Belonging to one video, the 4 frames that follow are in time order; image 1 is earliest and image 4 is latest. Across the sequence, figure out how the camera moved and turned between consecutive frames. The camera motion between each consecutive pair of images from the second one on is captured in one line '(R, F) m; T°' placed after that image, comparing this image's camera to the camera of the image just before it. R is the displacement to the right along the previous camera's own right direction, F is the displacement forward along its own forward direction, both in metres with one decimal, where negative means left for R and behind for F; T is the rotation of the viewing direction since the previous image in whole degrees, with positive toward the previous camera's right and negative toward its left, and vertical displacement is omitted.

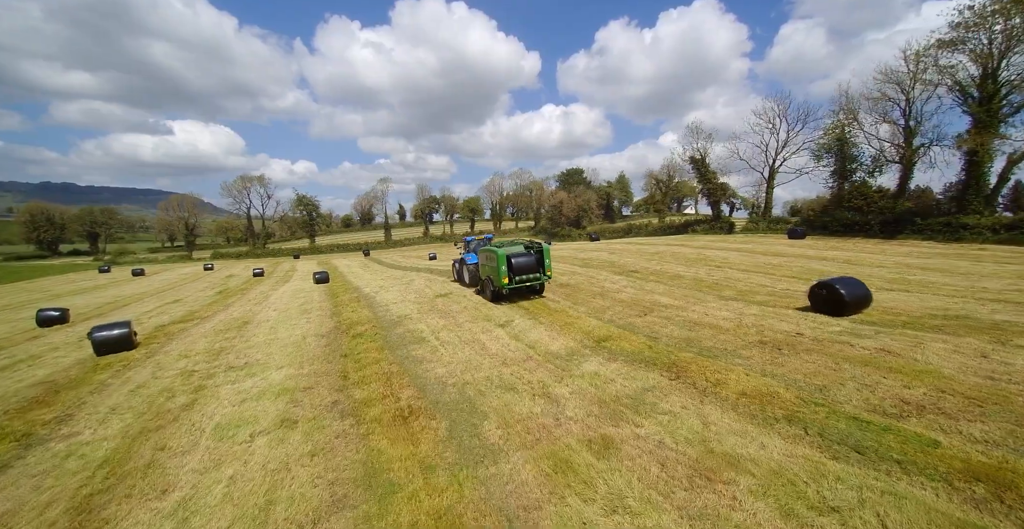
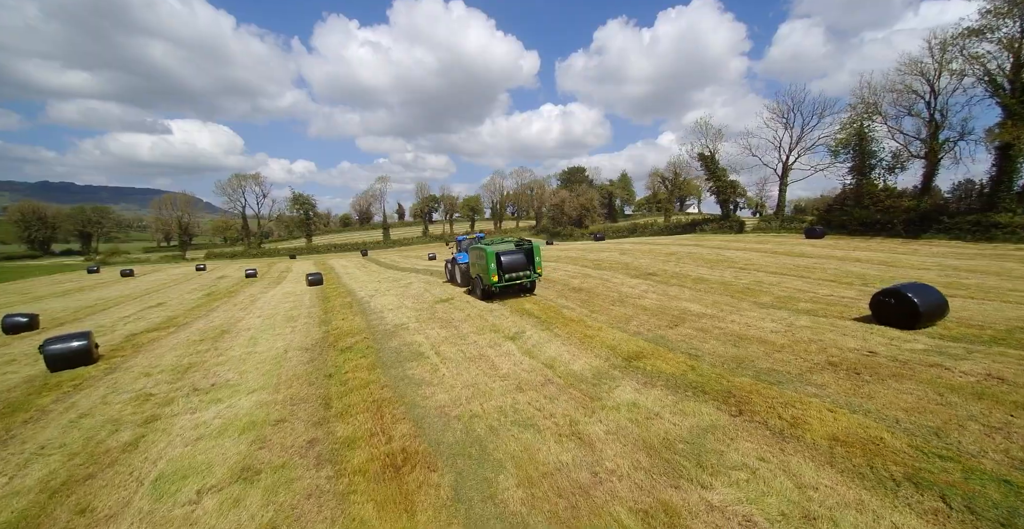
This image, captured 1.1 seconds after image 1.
(-0.3, +1.3) m; 0°
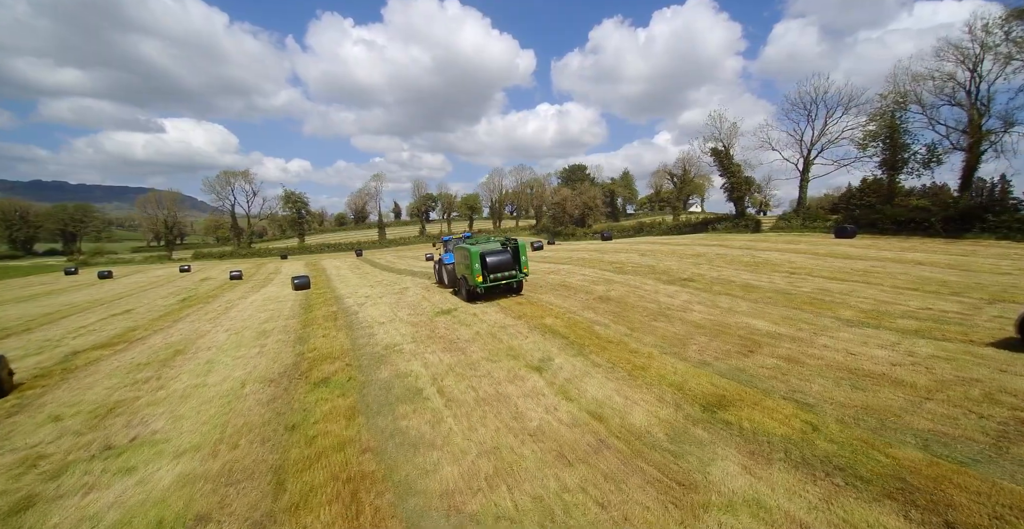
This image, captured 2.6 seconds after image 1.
(-0.5, +2.0) m; 0°
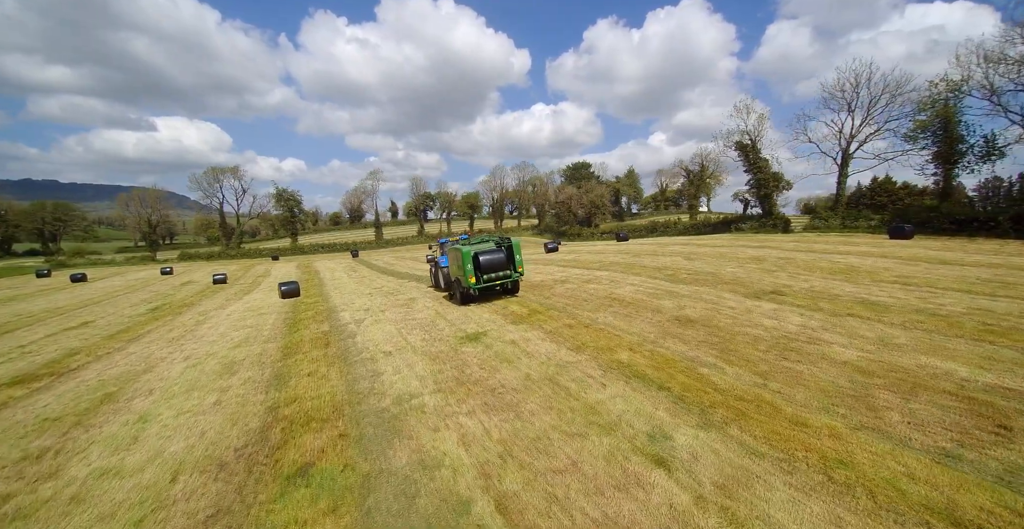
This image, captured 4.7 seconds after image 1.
(-1.1, +2.6) m; +1°
